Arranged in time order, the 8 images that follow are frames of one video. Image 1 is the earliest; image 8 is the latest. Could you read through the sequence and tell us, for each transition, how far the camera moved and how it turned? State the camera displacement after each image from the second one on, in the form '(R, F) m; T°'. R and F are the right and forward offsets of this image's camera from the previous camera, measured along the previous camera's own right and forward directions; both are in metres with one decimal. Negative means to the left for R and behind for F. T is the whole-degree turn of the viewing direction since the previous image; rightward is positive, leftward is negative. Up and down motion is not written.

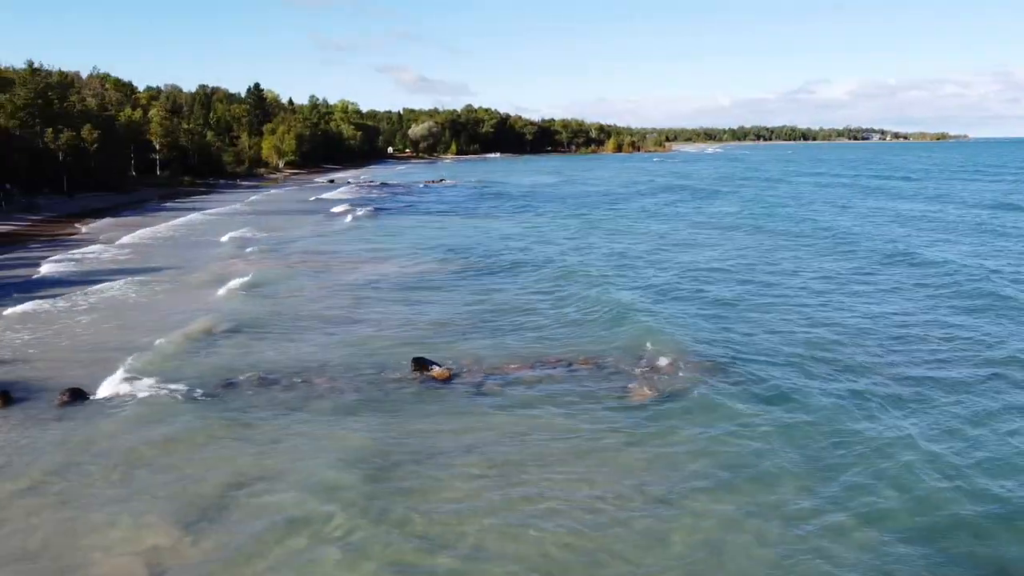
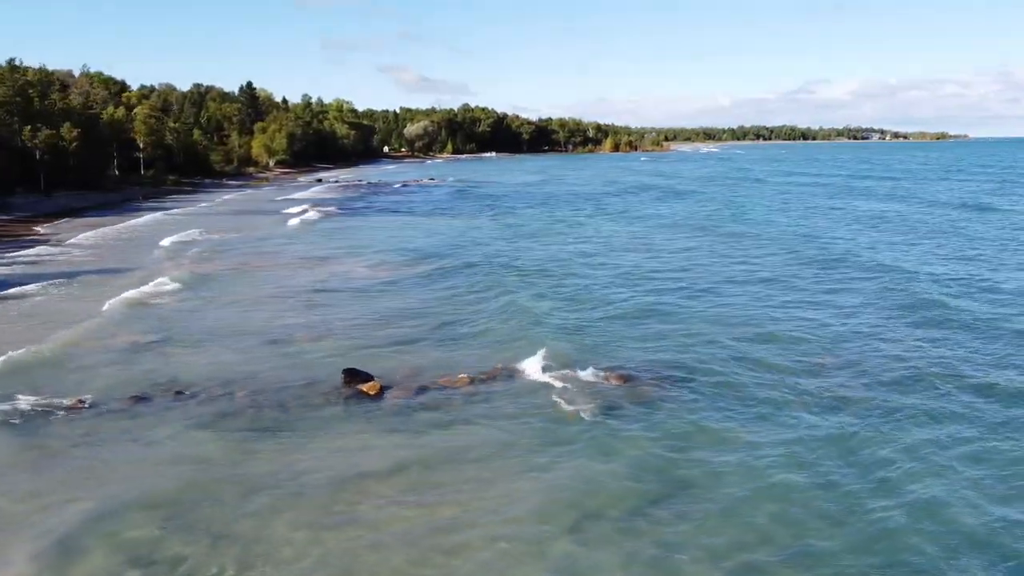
(+1.2, +1.1) m; 0°
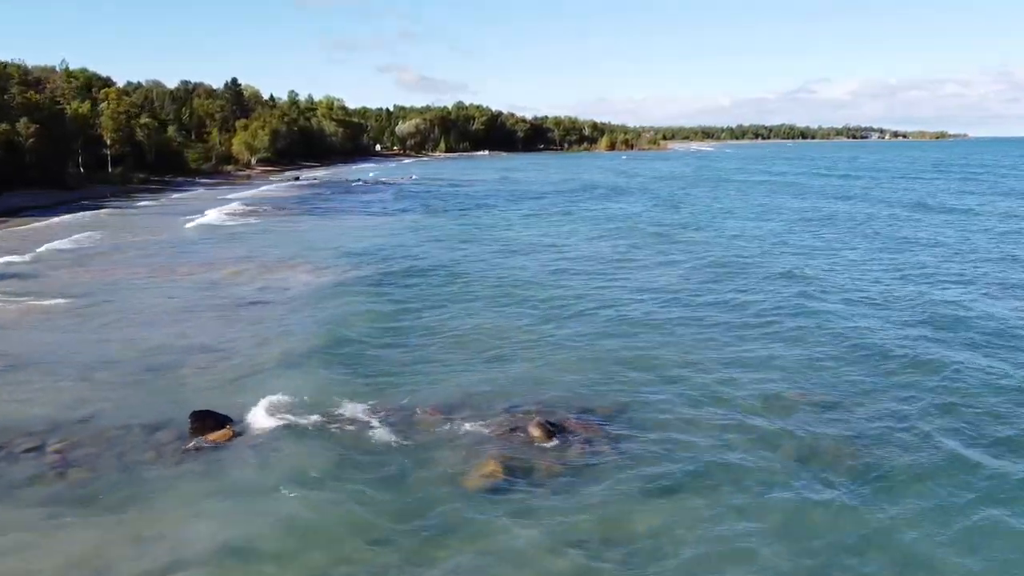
(+1.8, +3.0) m; 0°
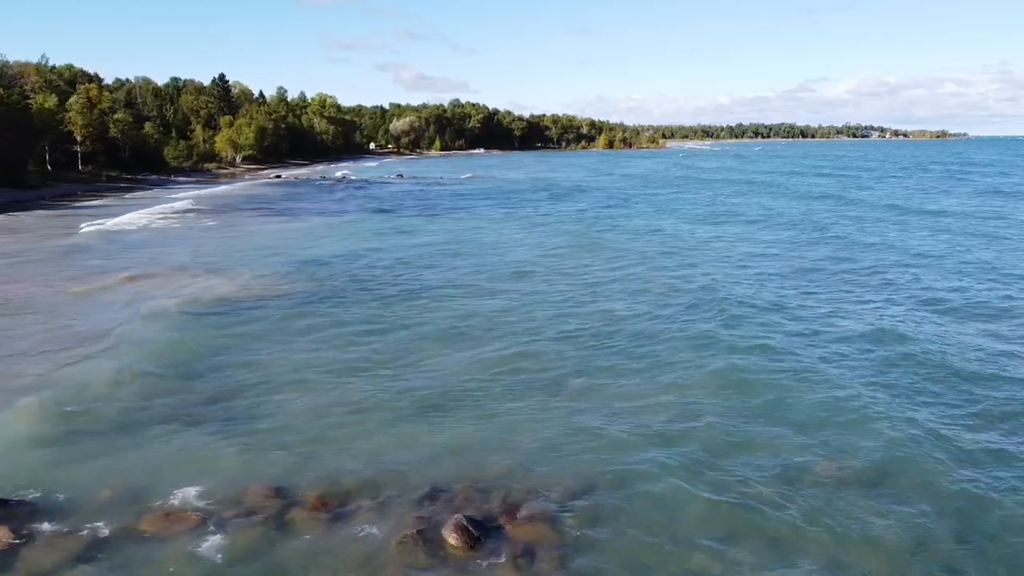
(+0.9, +3.7) m; 0°
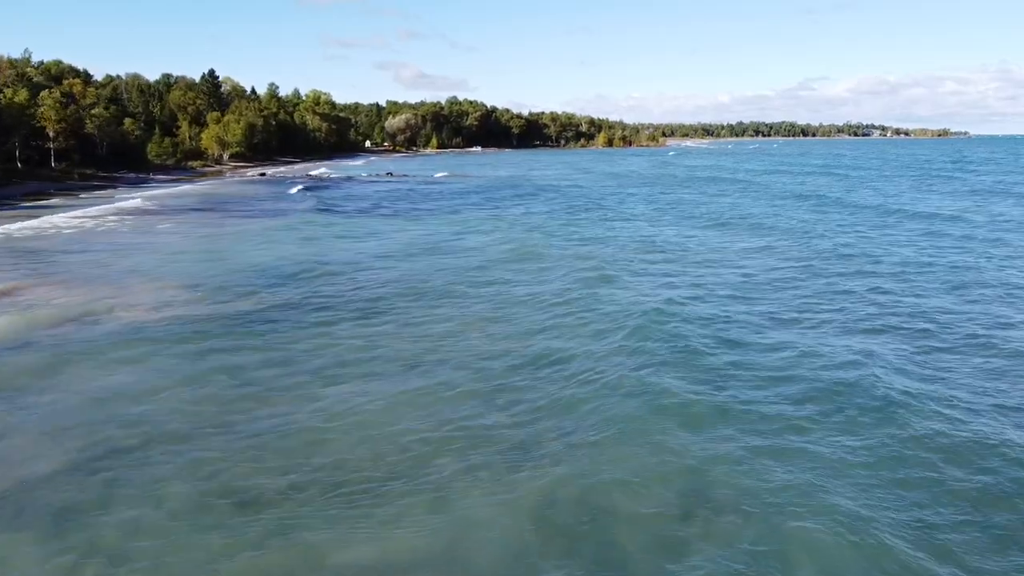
(+0.5, +3.5) m; 0°
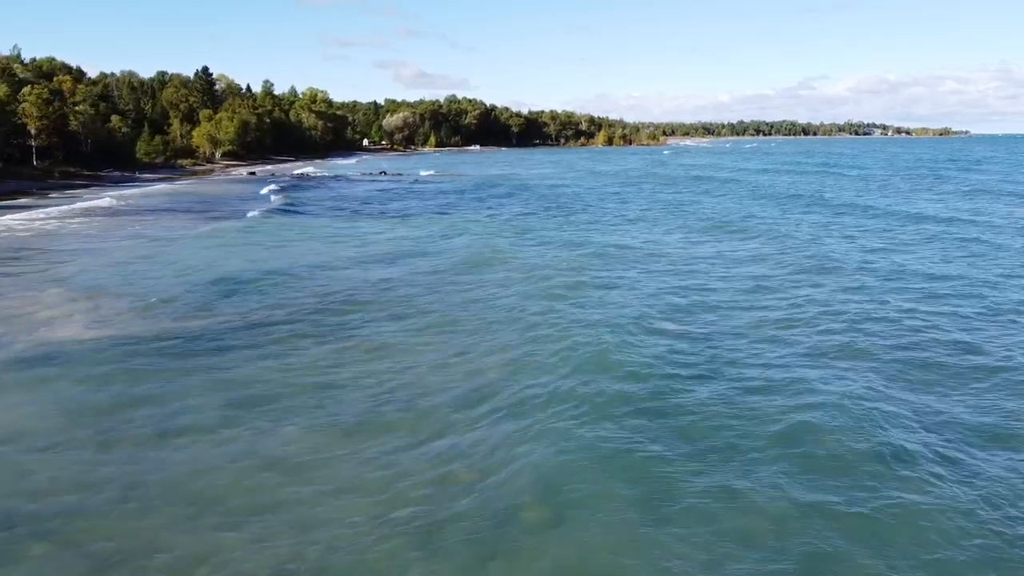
(+0.2, +2.4) m; 0°
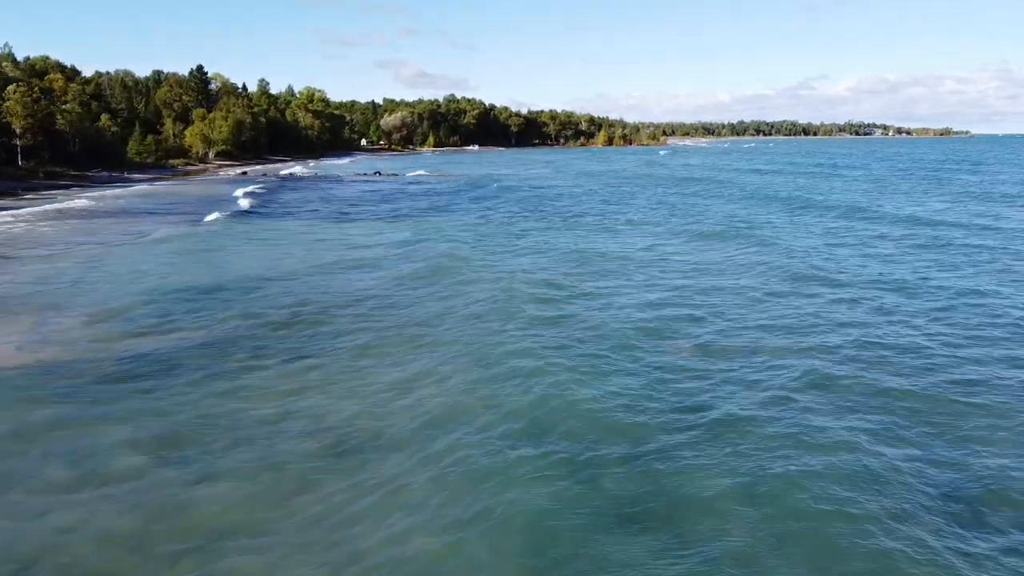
(+0.2, +1.8) m; 0°
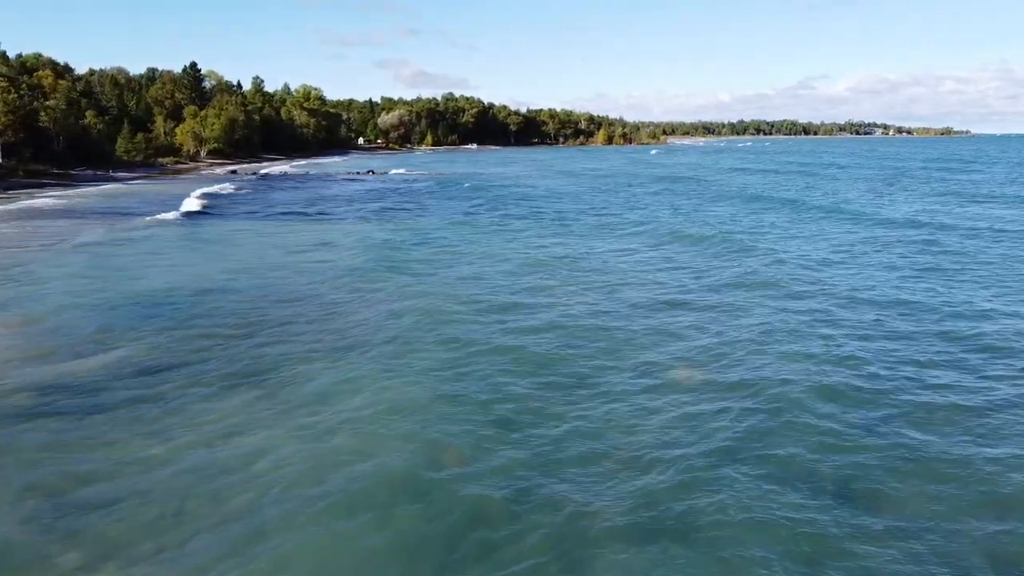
(+0.3, +2.2) m; 0°
